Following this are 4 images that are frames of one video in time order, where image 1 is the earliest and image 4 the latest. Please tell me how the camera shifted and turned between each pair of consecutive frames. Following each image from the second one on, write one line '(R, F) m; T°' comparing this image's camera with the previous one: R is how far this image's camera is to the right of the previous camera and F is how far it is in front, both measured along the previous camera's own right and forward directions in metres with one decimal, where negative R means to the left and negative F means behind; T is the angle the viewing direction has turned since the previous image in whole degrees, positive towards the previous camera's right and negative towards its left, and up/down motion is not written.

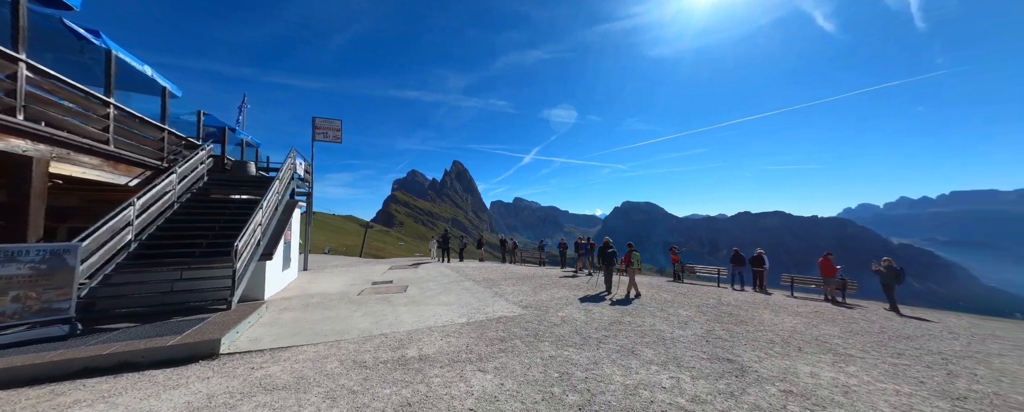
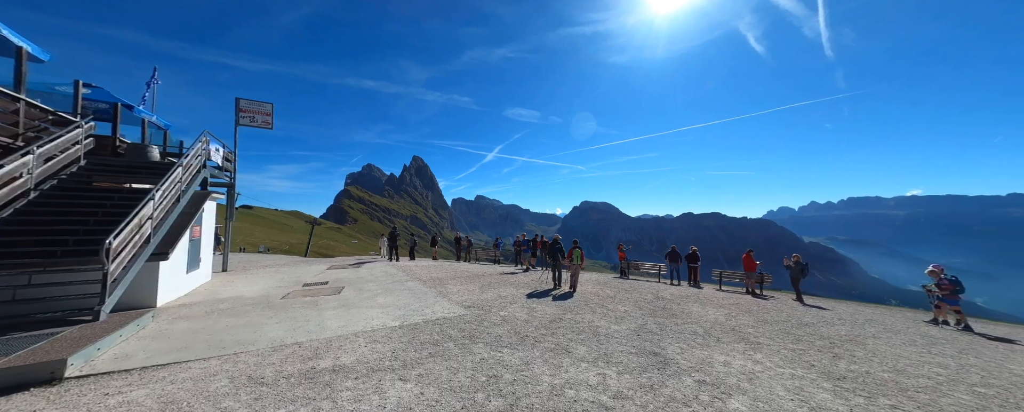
(+0.7, +0.3) m; +7°
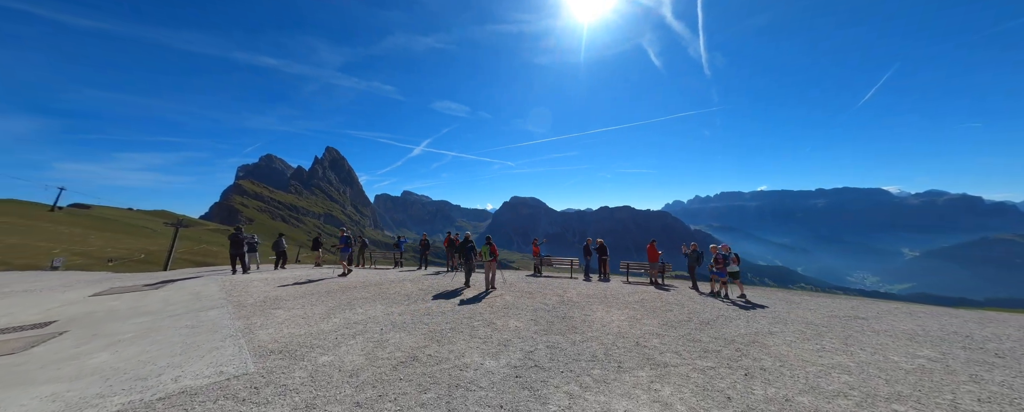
(+2.3, +2.9) m; +14°
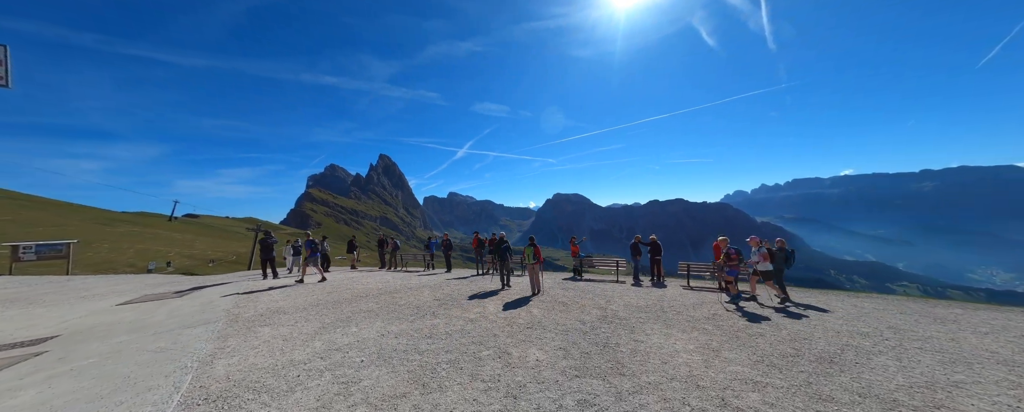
(+0.6, +2.4) m; -8°
